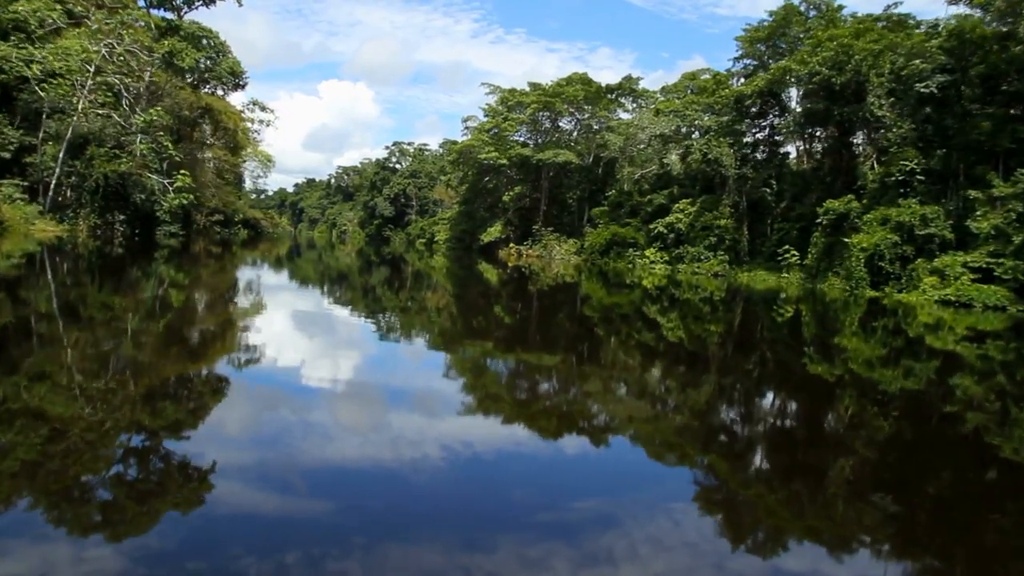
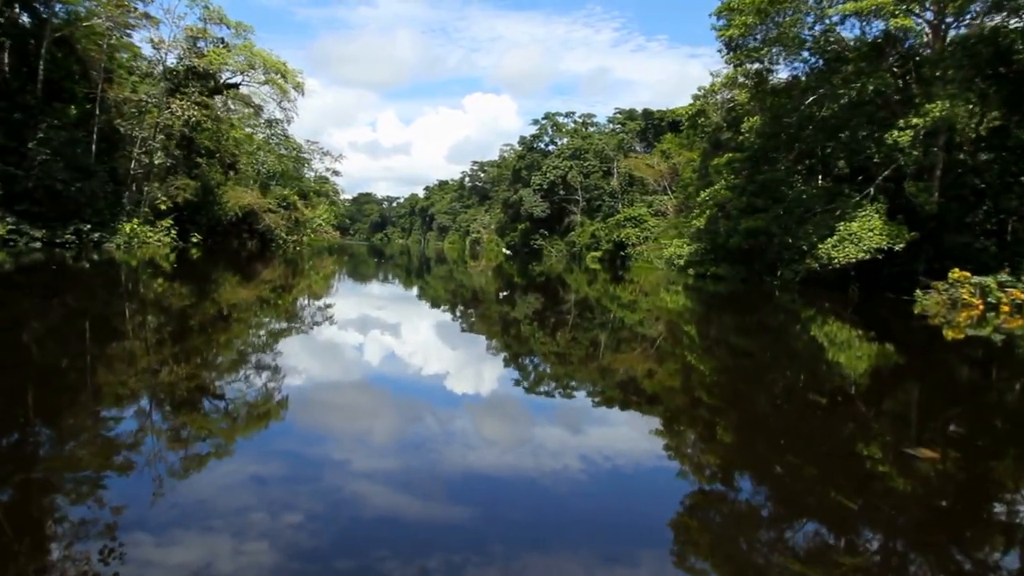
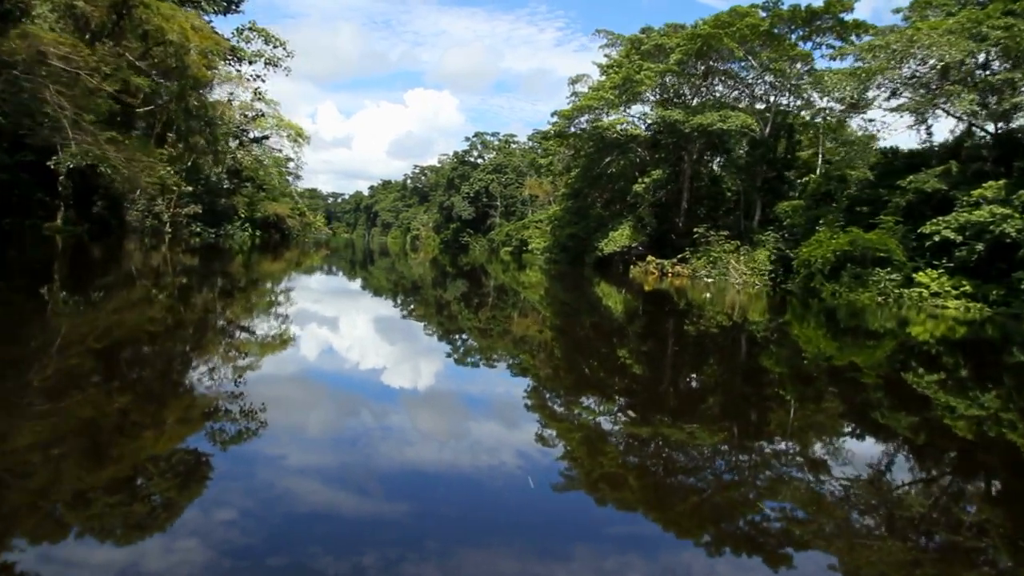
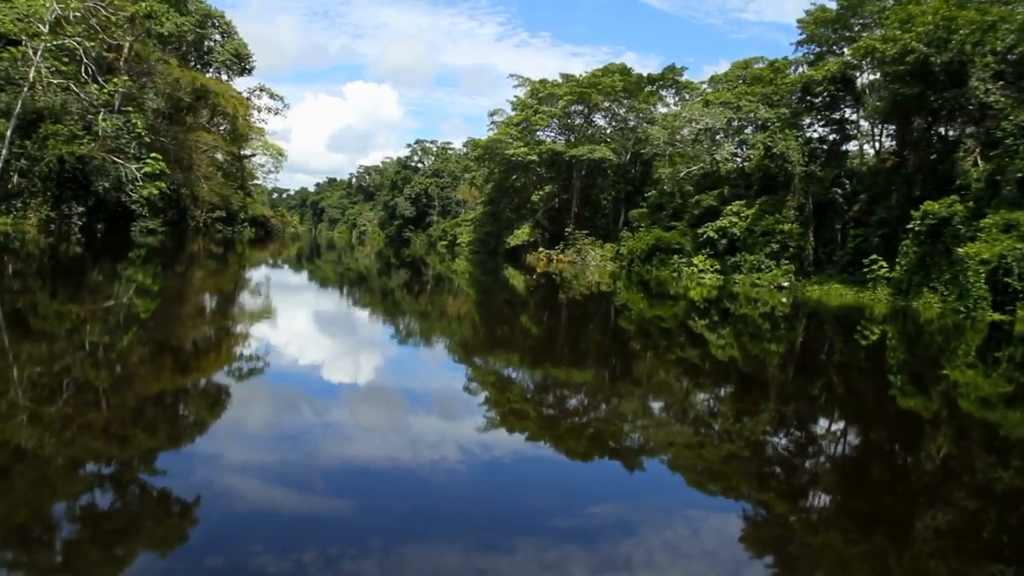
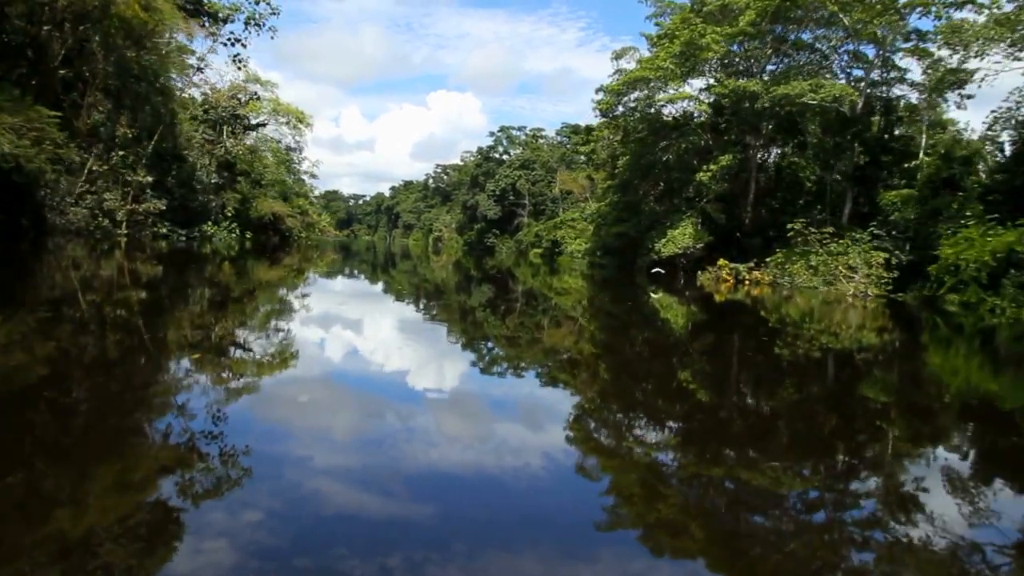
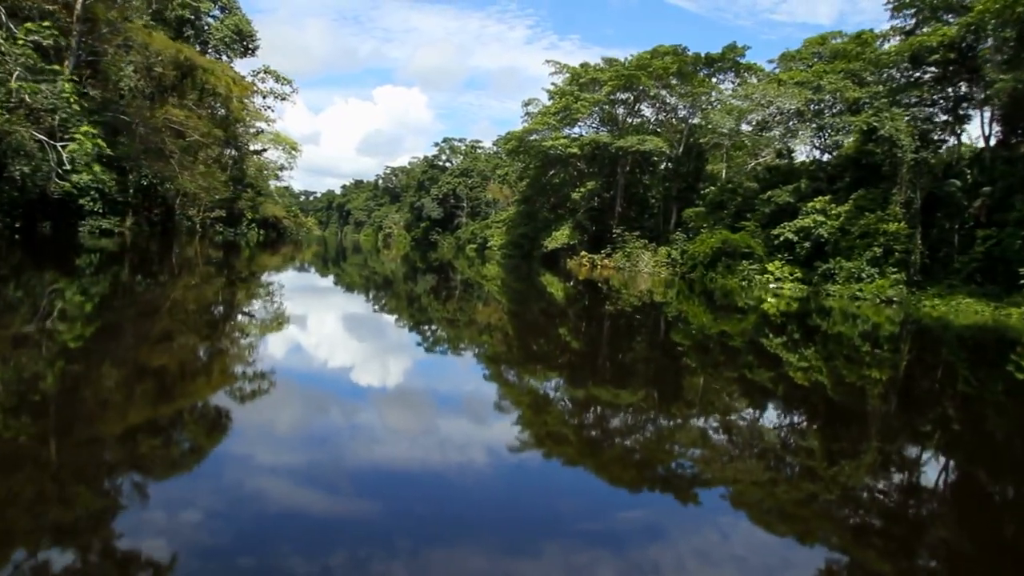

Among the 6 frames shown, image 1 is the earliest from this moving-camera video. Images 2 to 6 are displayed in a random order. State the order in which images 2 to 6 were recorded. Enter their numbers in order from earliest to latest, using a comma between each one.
4, 6, 3, 5, 2
